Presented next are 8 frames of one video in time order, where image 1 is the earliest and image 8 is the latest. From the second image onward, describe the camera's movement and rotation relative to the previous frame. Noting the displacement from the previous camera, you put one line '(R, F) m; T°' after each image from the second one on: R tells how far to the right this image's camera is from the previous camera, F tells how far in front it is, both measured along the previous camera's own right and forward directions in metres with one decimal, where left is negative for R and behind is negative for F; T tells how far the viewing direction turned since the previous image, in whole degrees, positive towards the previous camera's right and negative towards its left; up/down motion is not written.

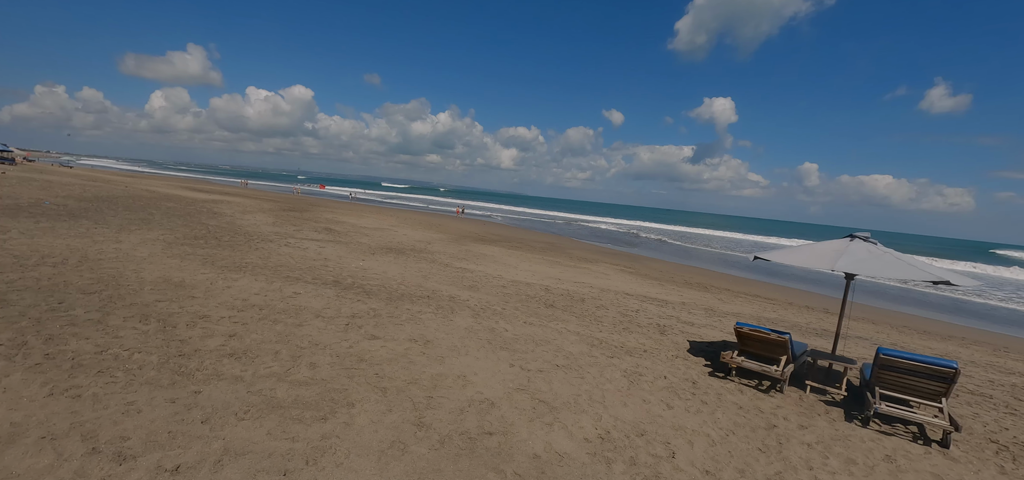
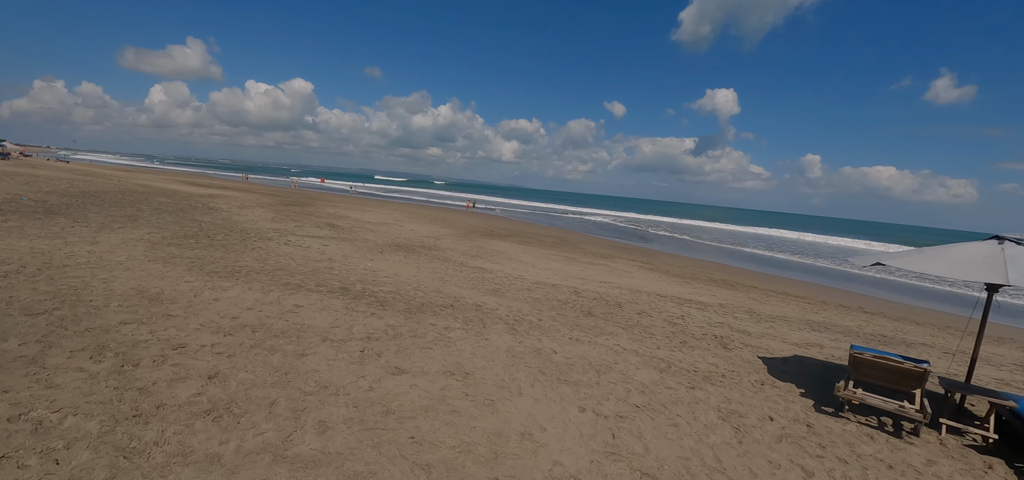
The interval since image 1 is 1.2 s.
(-0.7, +1.5) m; 0°
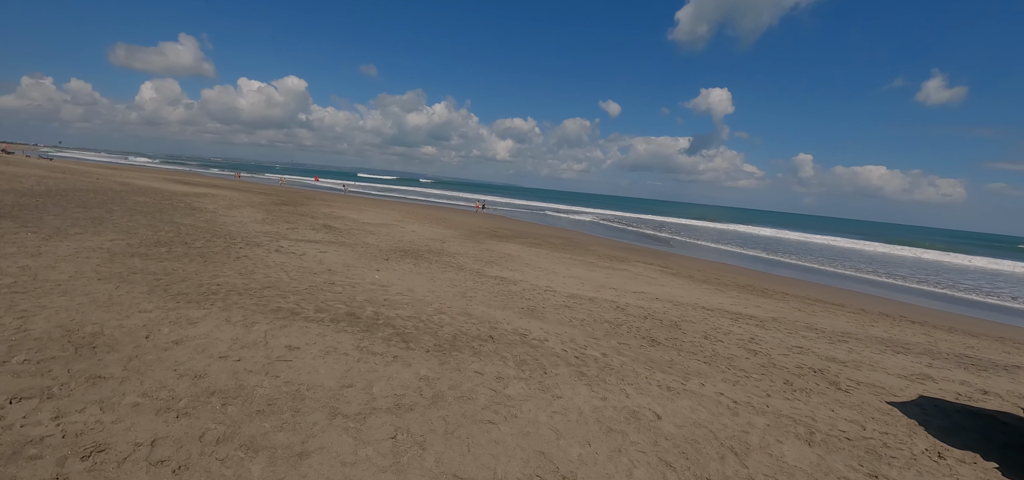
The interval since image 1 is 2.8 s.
(-1.0, +1.9) m; +1°
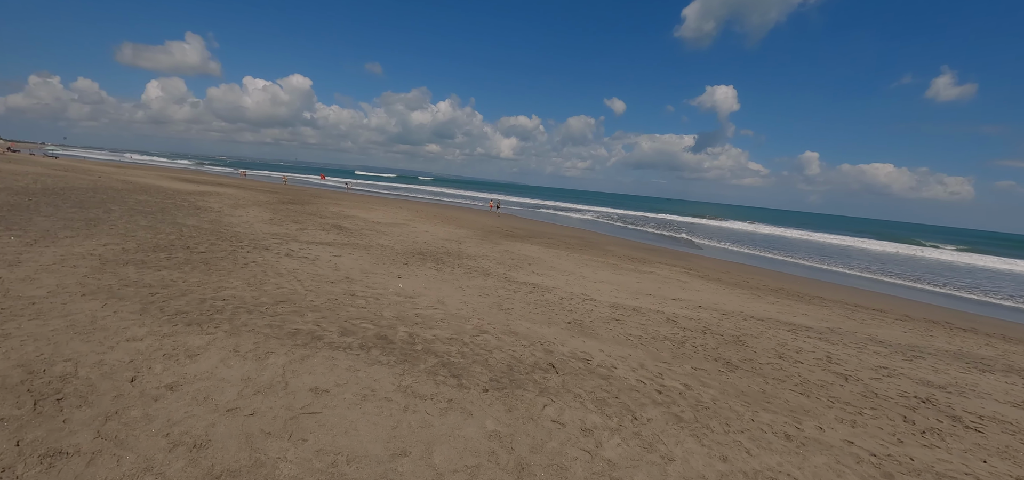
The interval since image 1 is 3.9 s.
(-0.8, +1.1) m; 0°
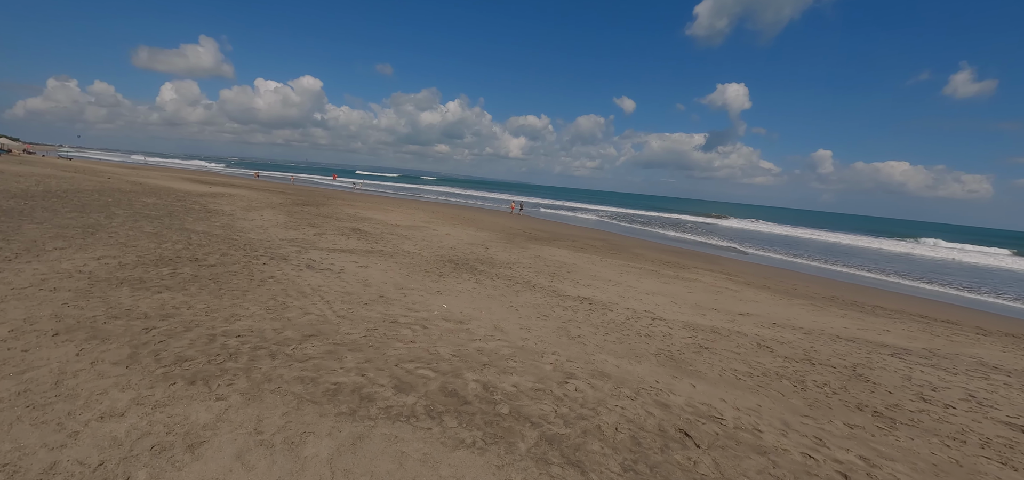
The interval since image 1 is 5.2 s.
(-1.0, +1.5) m; -1°
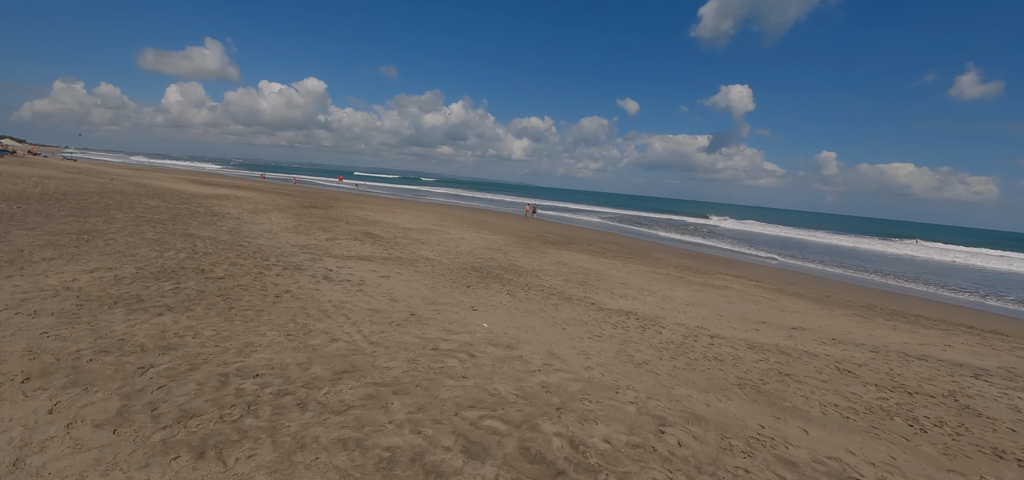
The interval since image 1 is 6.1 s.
(-0.8, +1.0) m; 0°
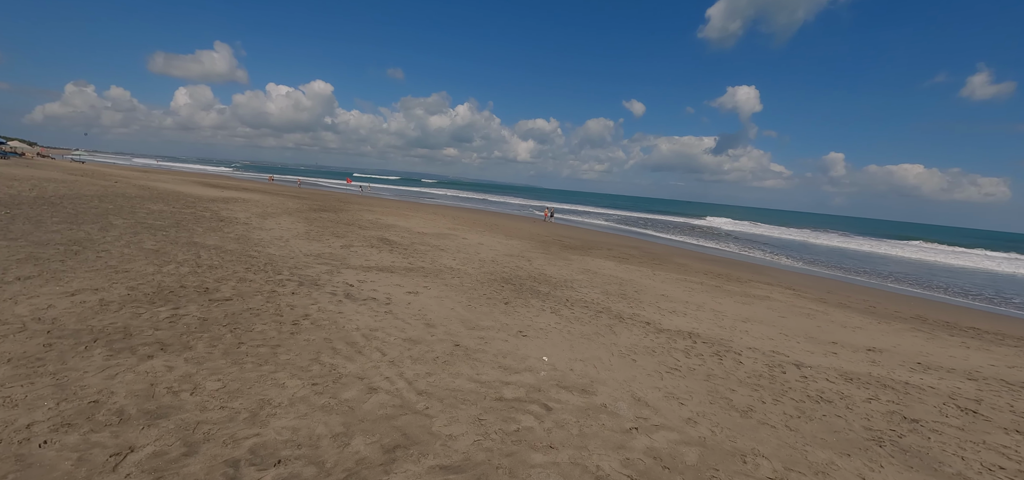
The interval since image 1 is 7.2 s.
(-0.8, +1.2) m; -1°
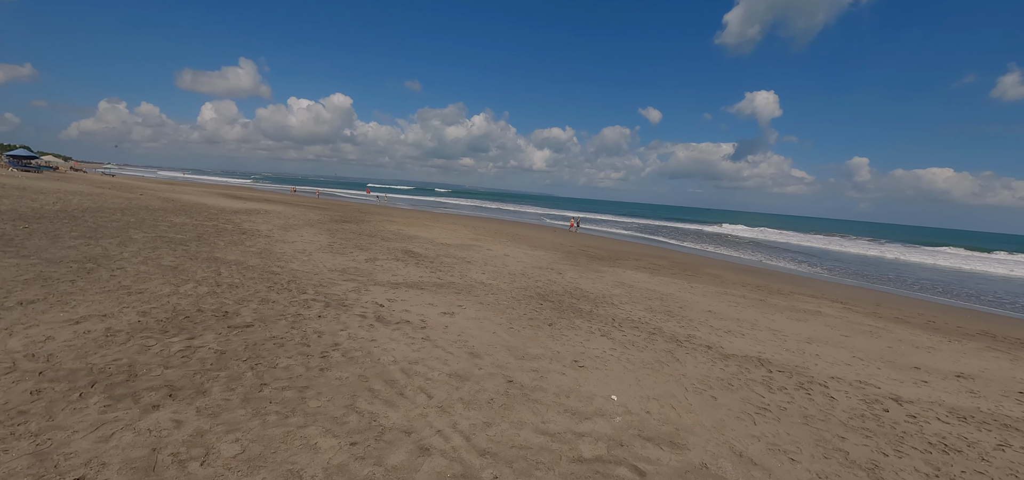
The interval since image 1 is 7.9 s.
(-0.5, +0.8) m; -2°
